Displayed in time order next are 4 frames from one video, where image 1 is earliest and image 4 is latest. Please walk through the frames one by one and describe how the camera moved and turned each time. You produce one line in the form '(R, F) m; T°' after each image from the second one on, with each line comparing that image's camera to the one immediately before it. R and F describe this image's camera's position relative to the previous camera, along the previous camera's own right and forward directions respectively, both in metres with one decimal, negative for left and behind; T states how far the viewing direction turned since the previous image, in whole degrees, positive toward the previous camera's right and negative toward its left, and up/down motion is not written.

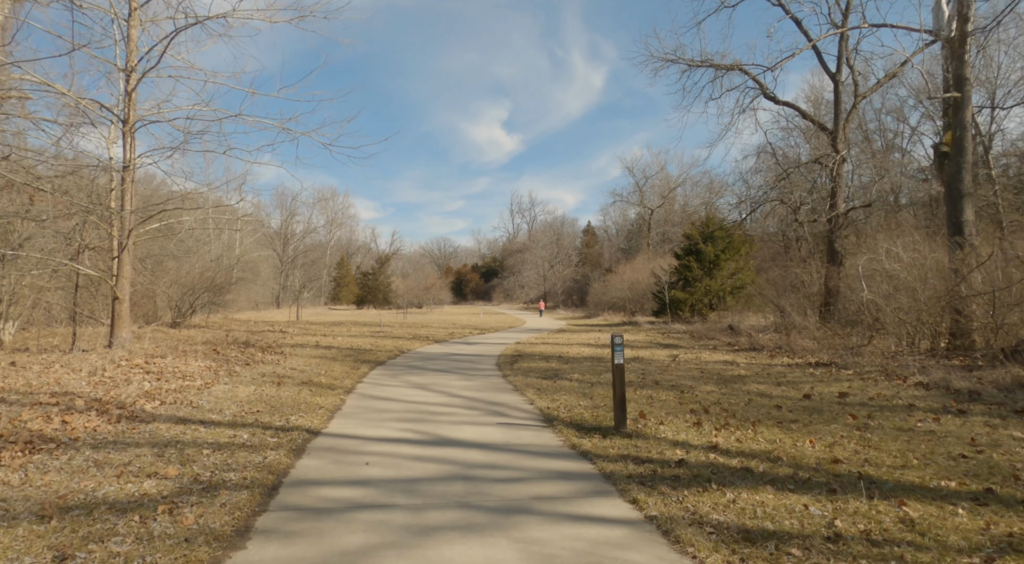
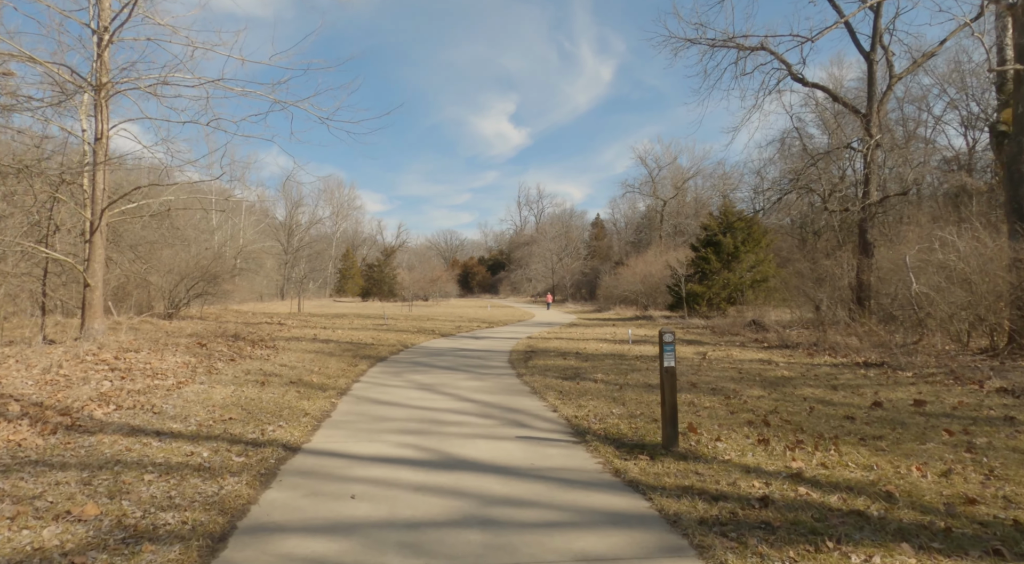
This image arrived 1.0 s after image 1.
(-0.2, +1.4) m; -1°
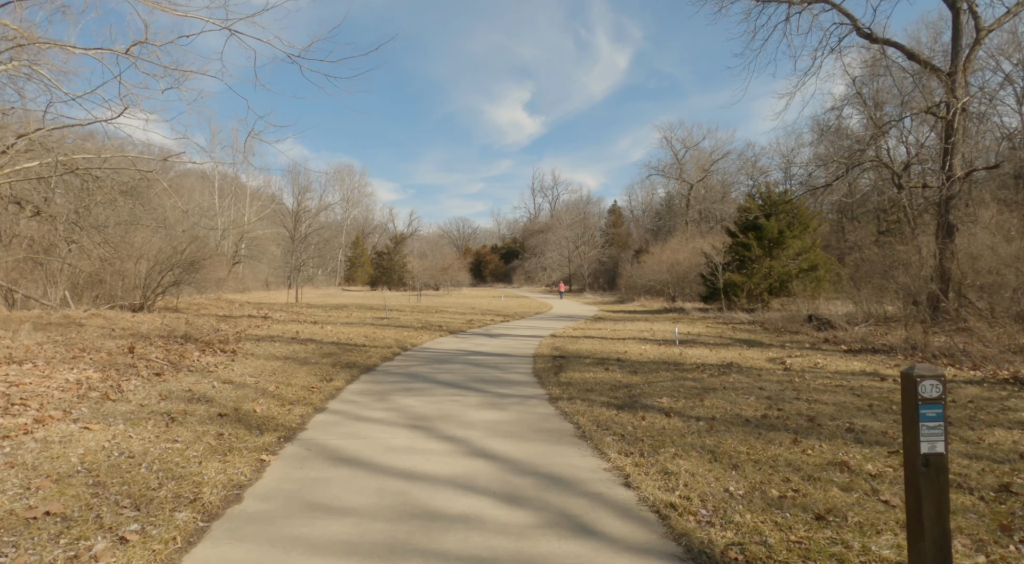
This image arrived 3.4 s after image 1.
(-0.2, +3.2) m; -1°
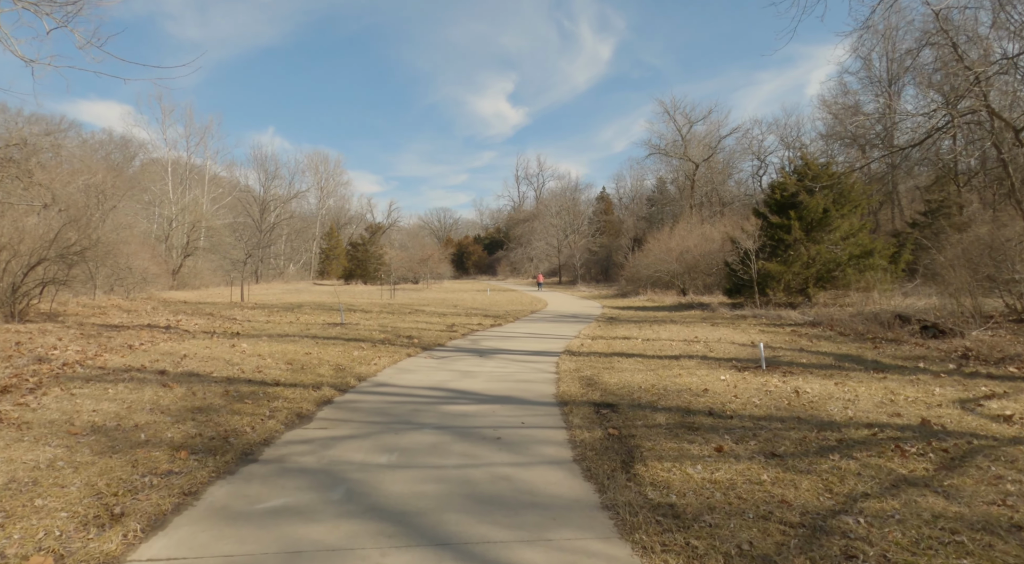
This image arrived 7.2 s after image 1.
(-0.3, +5.2) m; +1°
